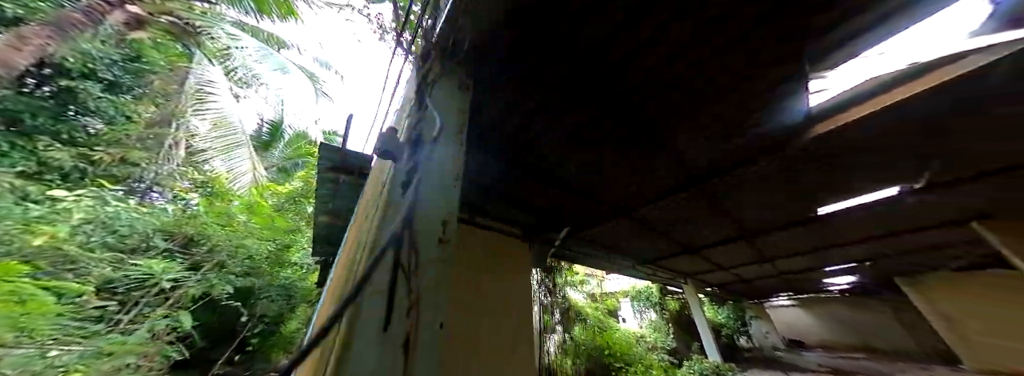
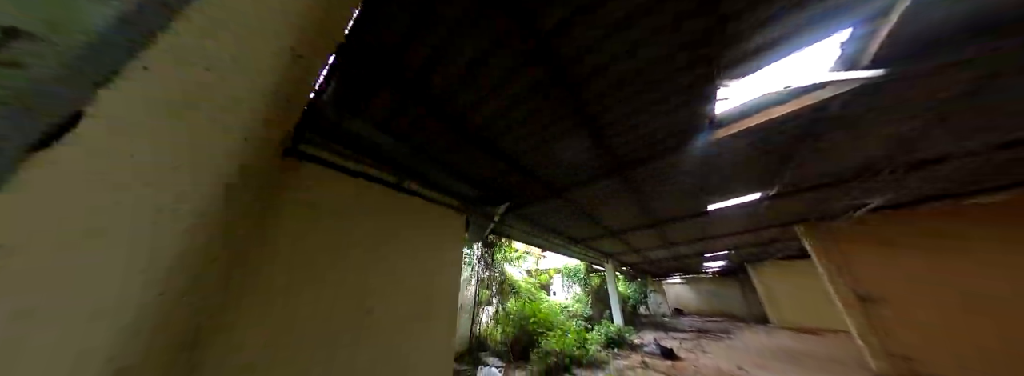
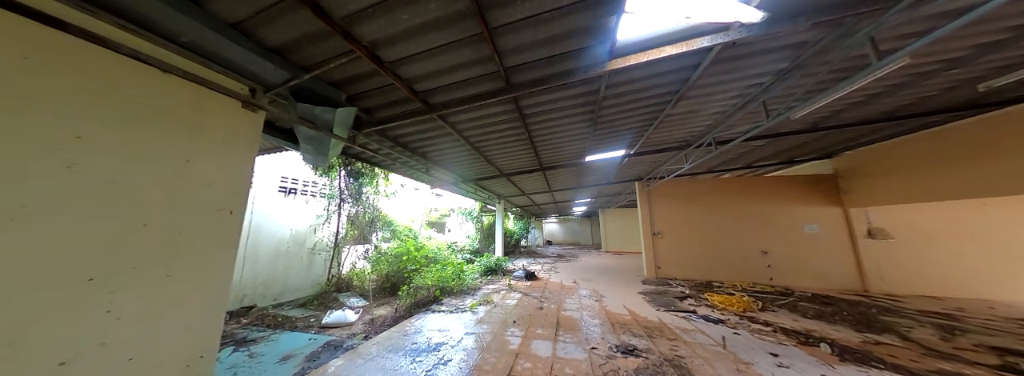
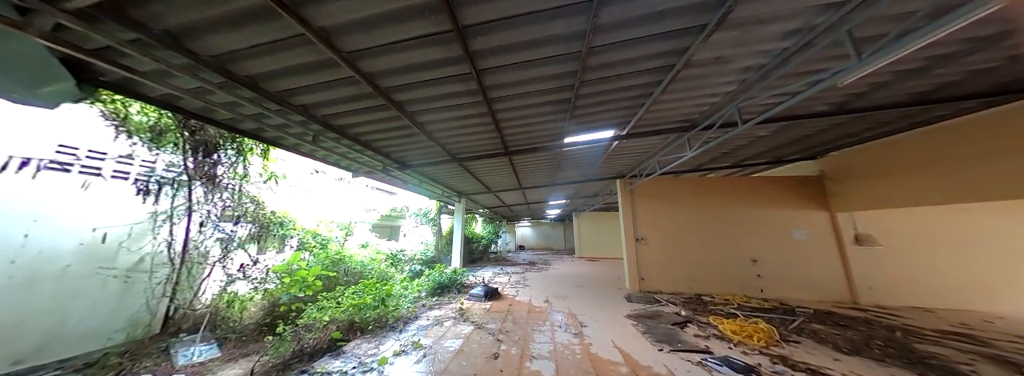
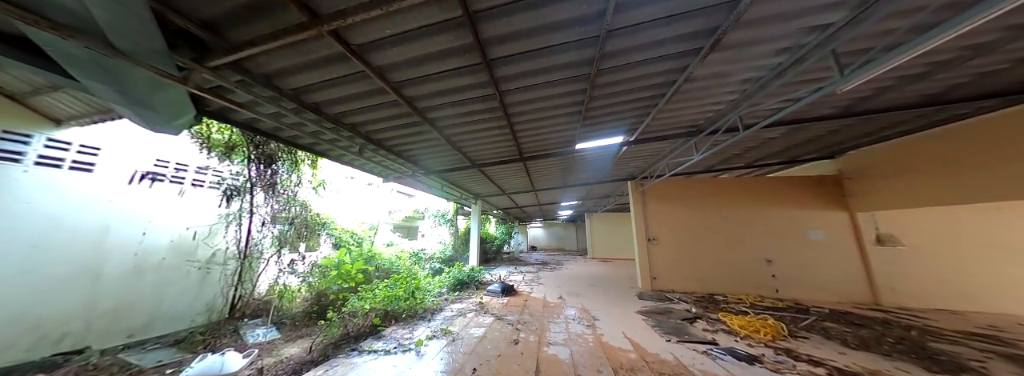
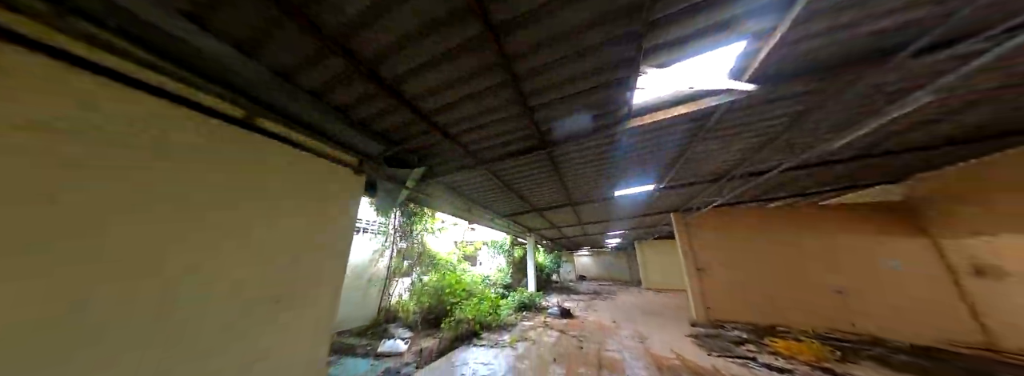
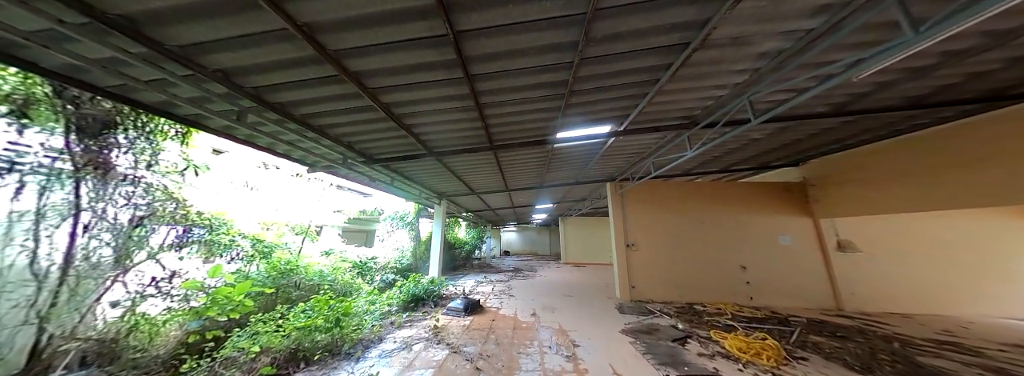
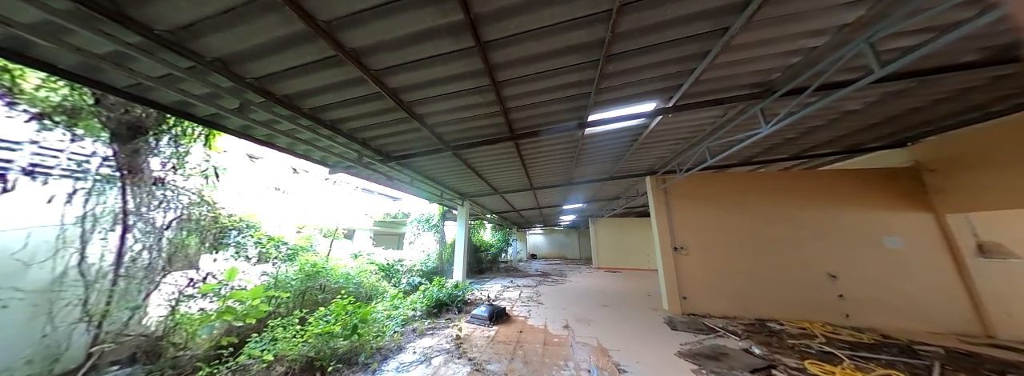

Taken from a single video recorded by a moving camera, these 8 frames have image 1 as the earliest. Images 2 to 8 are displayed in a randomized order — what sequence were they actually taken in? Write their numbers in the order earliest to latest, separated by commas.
2, 6, 3, 5, 4, 7, 8
